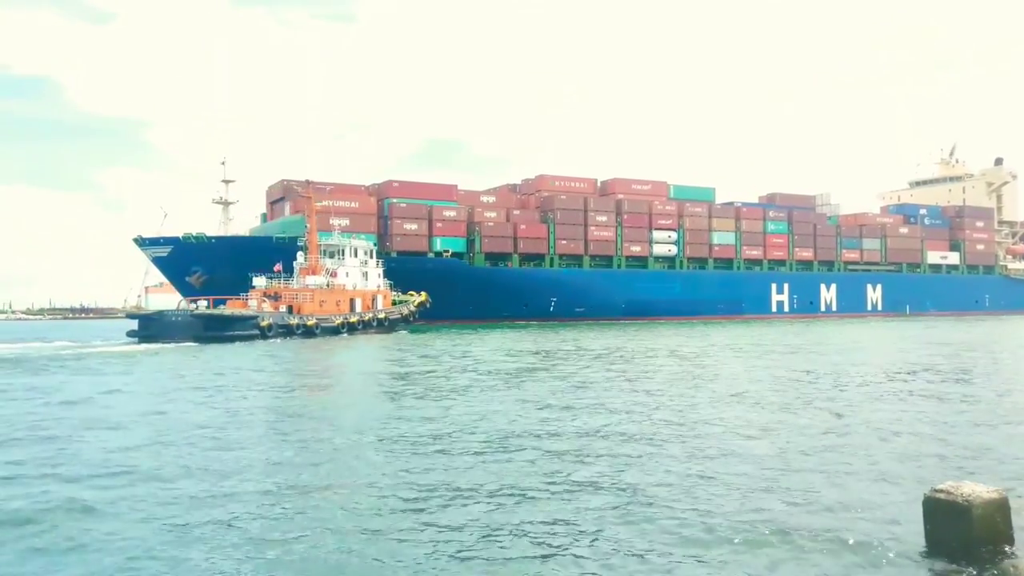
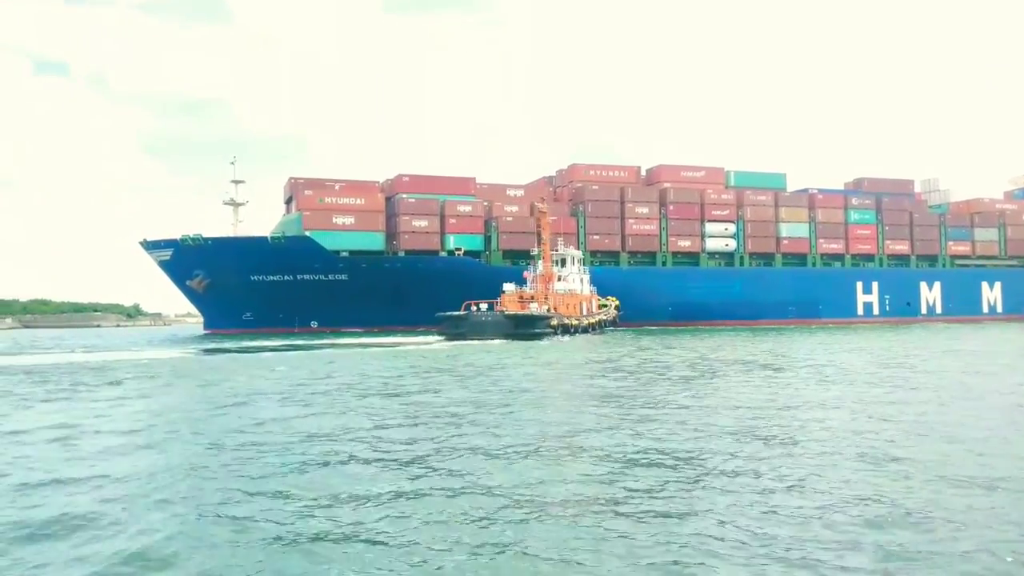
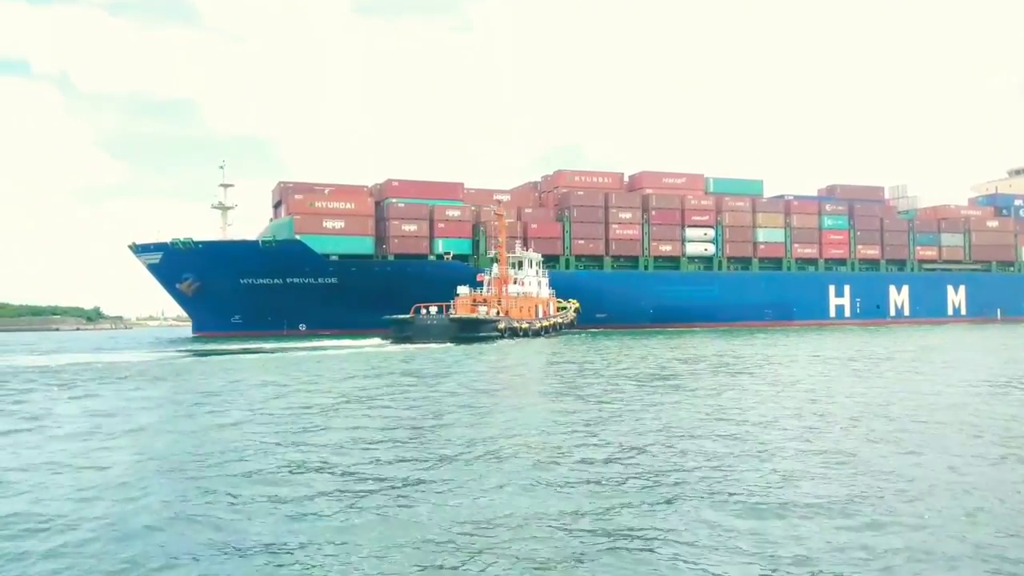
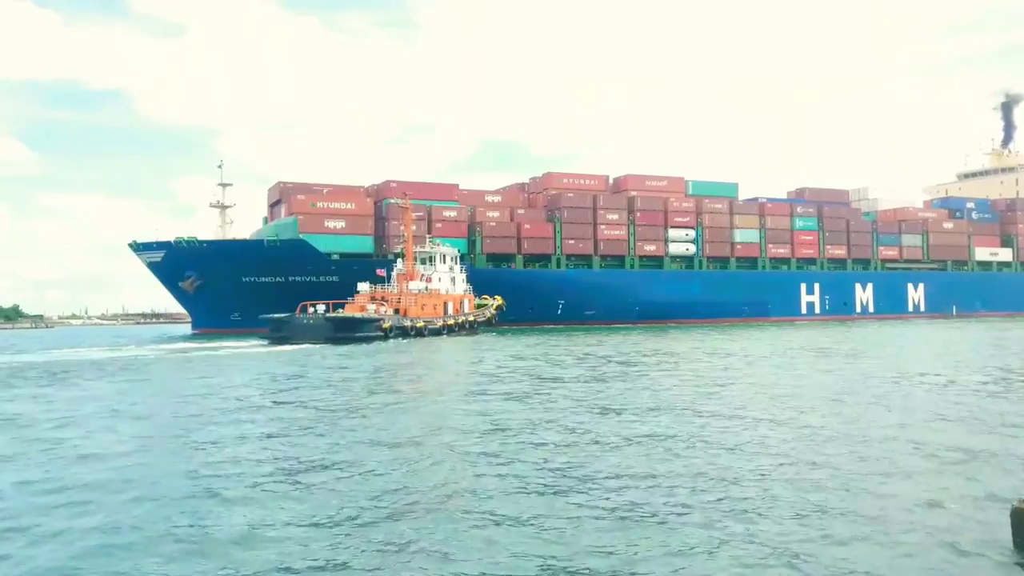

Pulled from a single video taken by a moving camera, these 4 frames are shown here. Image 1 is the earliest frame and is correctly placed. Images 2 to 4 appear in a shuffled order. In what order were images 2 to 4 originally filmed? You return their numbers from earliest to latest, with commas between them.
4, 3, 2
